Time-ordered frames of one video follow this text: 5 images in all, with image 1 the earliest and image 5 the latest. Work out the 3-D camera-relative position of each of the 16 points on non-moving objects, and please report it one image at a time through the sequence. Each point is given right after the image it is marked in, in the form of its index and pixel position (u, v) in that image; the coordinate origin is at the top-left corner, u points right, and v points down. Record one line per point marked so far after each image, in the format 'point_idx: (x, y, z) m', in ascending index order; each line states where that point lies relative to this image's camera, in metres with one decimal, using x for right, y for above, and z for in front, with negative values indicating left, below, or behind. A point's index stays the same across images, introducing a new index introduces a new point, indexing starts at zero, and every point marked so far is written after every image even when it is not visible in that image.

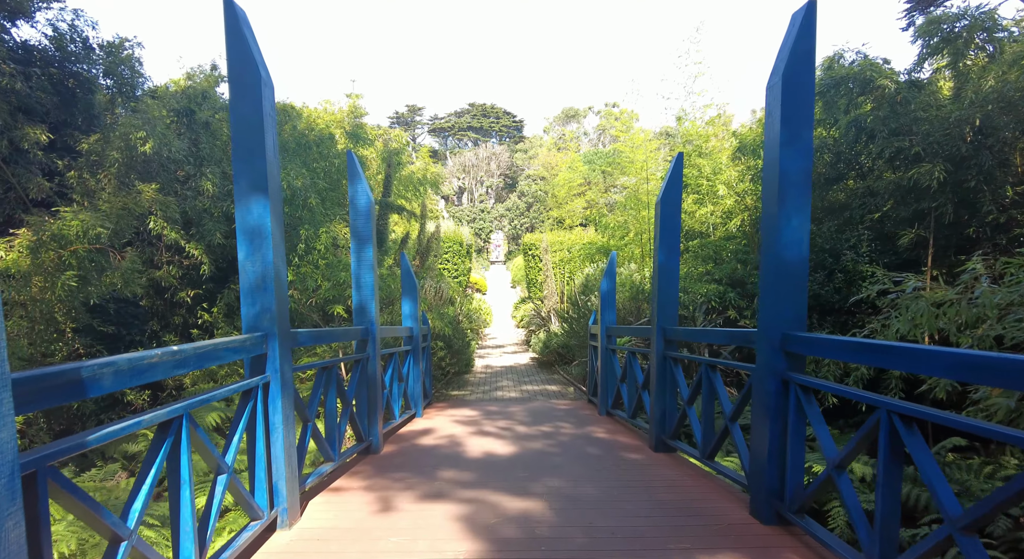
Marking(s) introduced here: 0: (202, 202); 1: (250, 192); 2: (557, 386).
0: (-3.8, +1.0, +7.1) m
1: (-1.1, +0.4, +2.5) m
2: (+0.6, -1.3, +7.1) m
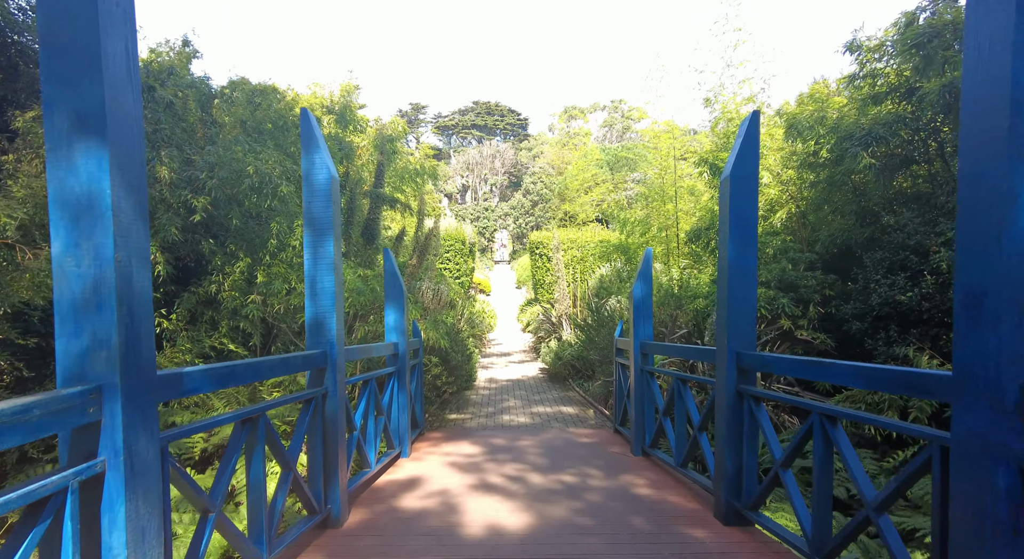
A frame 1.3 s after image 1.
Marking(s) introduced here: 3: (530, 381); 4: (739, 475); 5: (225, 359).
0: (-3.7, +0.9, +6.0) m
1: (-1.1, +0.4, +1.4) m
2: (+0.7, -1.4, +6.0) m
3: (+0.3, -1.4, +8.0) m
4: (+1.1, -1.0, +2.8) m
5: (-3.2, -0.9, +6.3) m
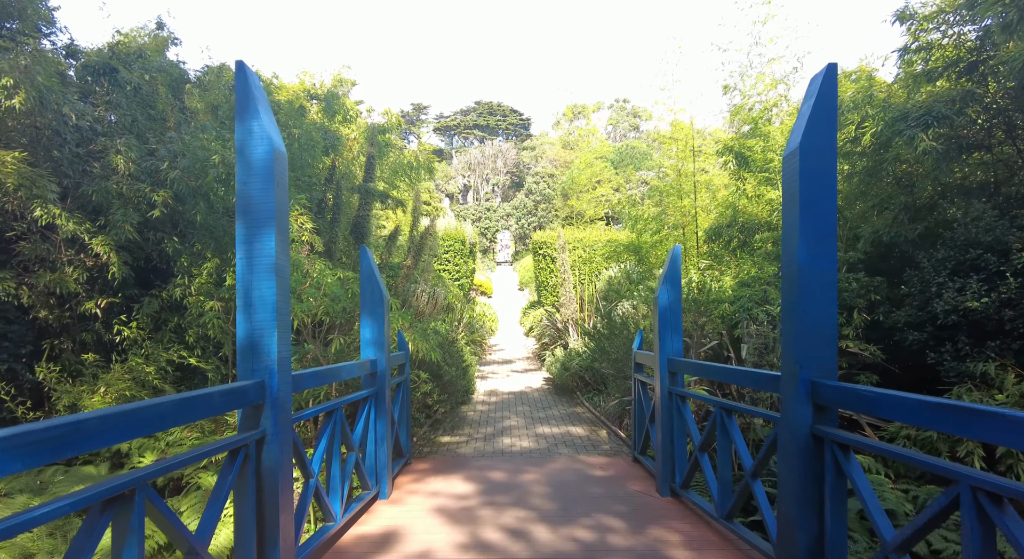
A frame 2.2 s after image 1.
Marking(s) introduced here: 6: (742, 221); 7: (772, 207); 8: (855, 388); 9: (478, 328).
0: (-3.7, +0.9, +5.3) m
1: (-1.1, +0.3, +0.7) m
2: (+0.7, -1.4, +5.3) m
3: (+0.3, -1.4, +7.3) m
4: (+1.1, -1.0, +2.1) m
5: (-3.1, -0.9, +5.6) m
6: (+2.6, +0.7, +6.5) m
7: (+2.8, +0.8, +6.2) m
8: (+1.2, -0.4, +2.0) m
9: (-0.7, -1.0, +11.4) m
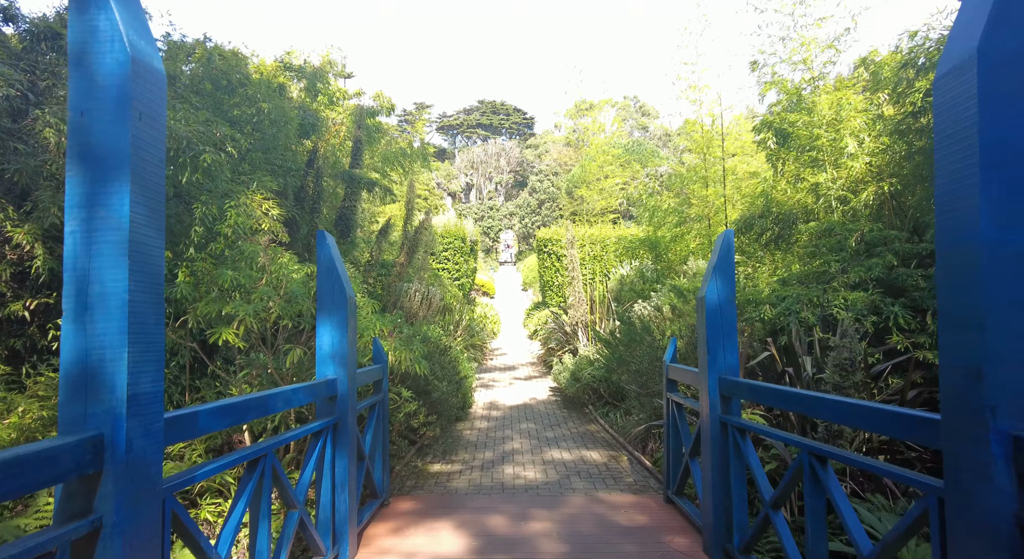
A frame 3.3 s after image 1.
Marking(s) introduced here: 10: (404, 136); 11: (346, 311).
0: (-3.7, +0.9, +4.5) m
1: (-1.1, +0.4, -0.1) m
2: (+0.7, -1.4, +4.5) m
3: (+0.3, -1.4, +6.4) m
4: (+1.1, -1.0, +1.3) m
5: (-3.1, -0.9, +4.8) m
6: (+2.6, +0.7, +5.7) m
7: (+2.8, +0.8, +5.3) m
8: (+1.2, -0.3, +1.1) m
9: (-0.6, -1.0, +10.5) m
10: (-1.7, +2.3, +9.1) m
11: (-0.8, -0.2, +2.8) m
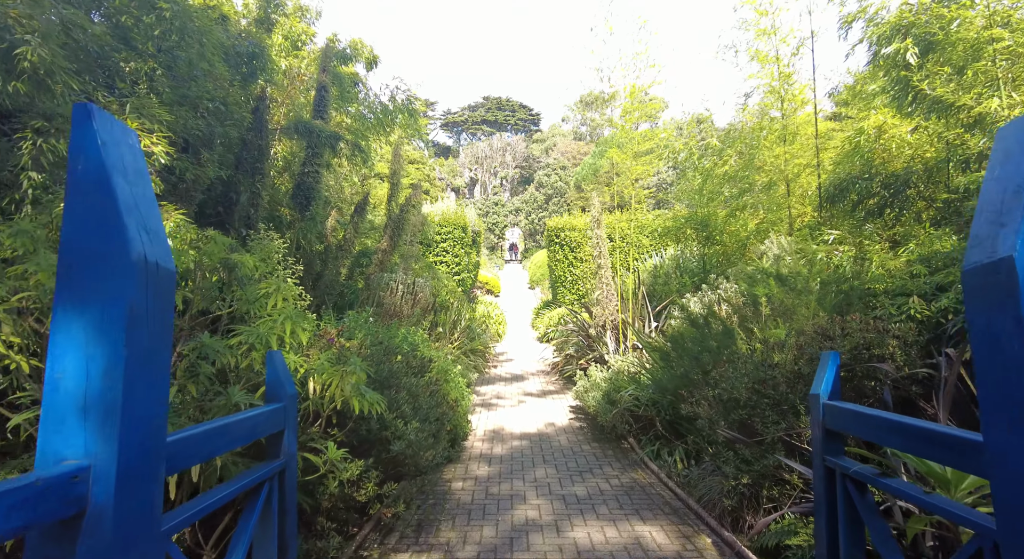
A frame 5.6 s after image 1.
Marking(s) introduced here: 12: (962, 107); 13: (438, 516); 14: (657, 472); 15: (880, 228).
0: (-3.6, +1.1, +2.9) m
1: (-1.1, +0.5, -1.8) m
2: (+0.8, -1.2, +2.8) m
3: (+0.4, -1.3, +4.8) m
4: (+1.2, -0.8, -0.4) m
5: (-3.0, -0.8, +3.1) m
6: (+2.7, +0.8, +4.0) m
7: (+2.9, +0.9, +3.6) m
8: (+1.2, -0.2, -0.6) m
9: (-0.5, -0.8, +8.8) m
10: (-1.6, +2.4, +7.4) m
11: (-0.8, 0.0, +1.1) m
12: (+2.8, +1.1, +3.7) m
13: (-0.4, -1.2, +3.0) m
14: (+0.9, -1.2, +3.5) m
15: (+2.7, +0.4, +4.2) m
